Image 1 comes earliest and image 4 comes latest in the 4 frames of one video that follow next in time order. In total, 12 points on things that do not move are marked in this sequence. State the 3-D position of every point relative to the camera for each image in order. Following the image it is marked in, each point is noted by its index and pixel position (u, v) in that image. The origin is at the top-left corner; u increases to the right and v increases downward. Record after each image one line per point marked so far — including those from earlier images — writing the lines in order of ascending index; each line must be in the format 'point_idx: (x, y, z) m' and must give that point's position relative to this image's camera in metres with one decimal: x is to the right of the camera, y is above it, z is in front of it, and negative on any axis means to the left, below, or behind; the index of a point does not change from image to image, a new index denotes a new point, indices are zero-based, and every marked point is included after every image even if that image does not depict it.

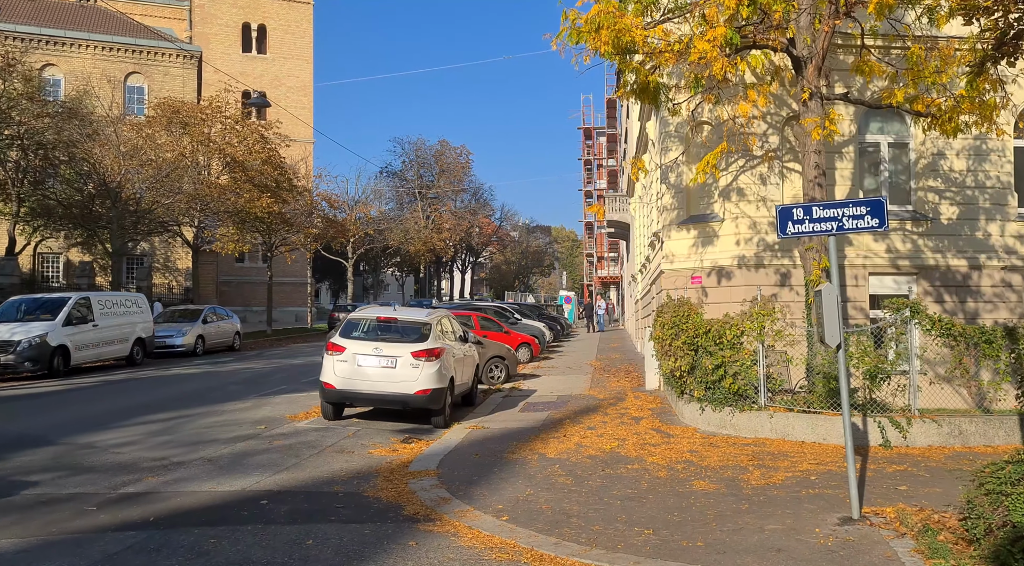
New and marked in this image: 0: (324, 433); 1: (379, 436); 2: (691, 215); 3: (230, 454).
0: (-2.6, -2.1, +9.9) m
1: (-1.8, -2.1, +9.9) m
2: (+3.5, +1.3, +13.8) m
3: (-3.3, -2.0, +8.3) m
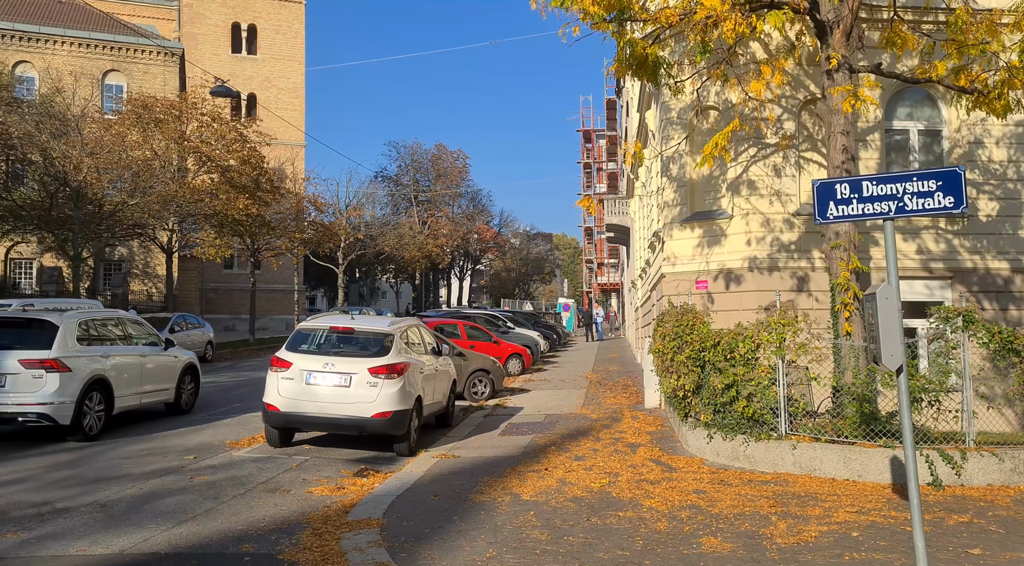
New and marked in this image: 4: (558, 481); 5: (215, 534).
0: (-2.9, -2.1, +8.4) m
1: (-2.2, -2.2, +8.4) m
2: (+3.2, +1.2, +12.3) m
3: (-3.6, -2.0, +6.8) m
4: (+0.5, -2.1, +7.5) m
5: (-2.4, -2.0, +5.8) m
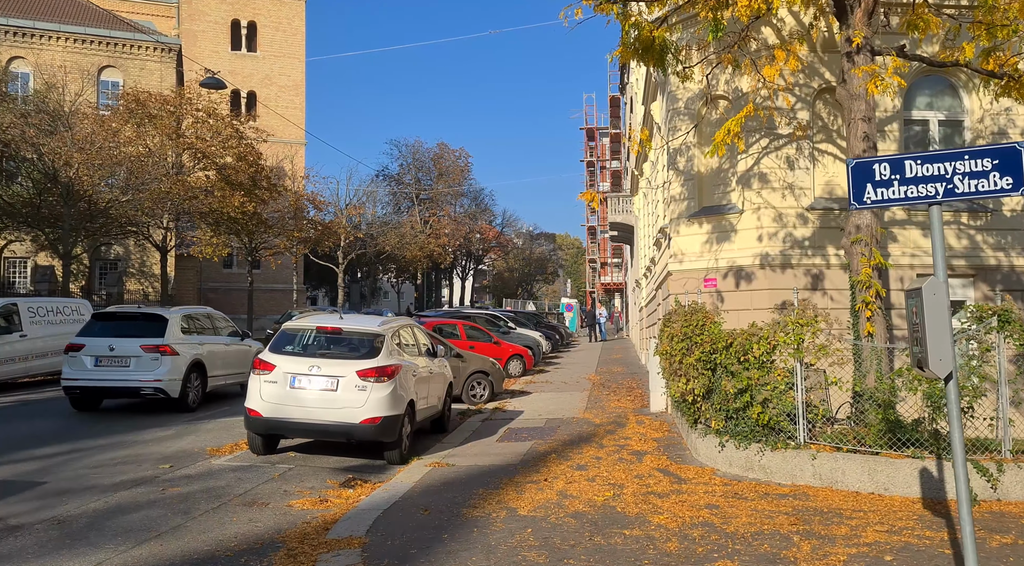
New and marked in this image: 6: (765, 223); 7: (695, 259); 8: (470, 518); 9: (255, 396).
0: (-3.0, -2.1, +7.8) m
1: (-2.2, -2.2, +7.8) m
2: (+3.2, +1.3, +11.7) m
3: (-3.6, -2.0, +6.2) m
4: (+0.5, -2.1, +7.0) m
5: (-2.5, -2.0, +5.2) m
6: (+3.9, +0.9, +11.1) m
7: (+3.0, +0.4, +11.7) m
8: (-0.4, -2.1, +6.3) m
9: (-3.0, -1.3, +8.4) m
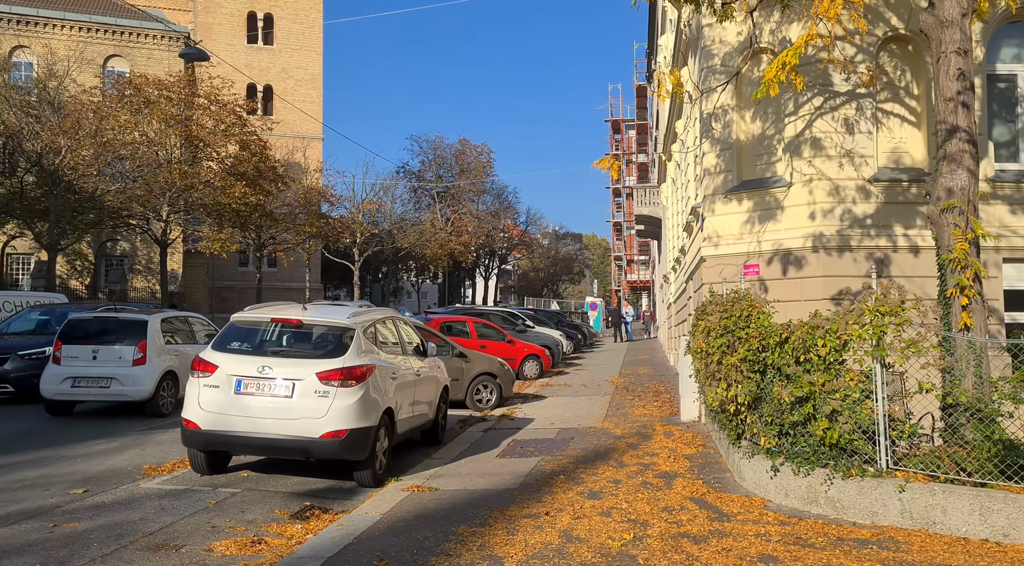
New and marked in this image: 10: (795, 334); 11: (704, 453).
0: (-3.0, -1.9, +6.3) m
1: (-2.2, -2.0, +6.3) m
2: (+3.3, +1.4, +10.0) m
3: (-3.8, -1.8, +4.7) m
4: (+0.4, -1.9, +5.3) m
5: (-2.6, -1.8, +3.7) m
6: (+4.0, +1.1, +9.3) m
7: (+3.1, +0.6, +10.0) m
8: (-0.5, -1.9, +4.7) m
9: (-3.1, -1.2, +6.9) m
10: (+2.4, -0.4, +6.0) m
11: (+2.1, -1.9, +7.9) m
